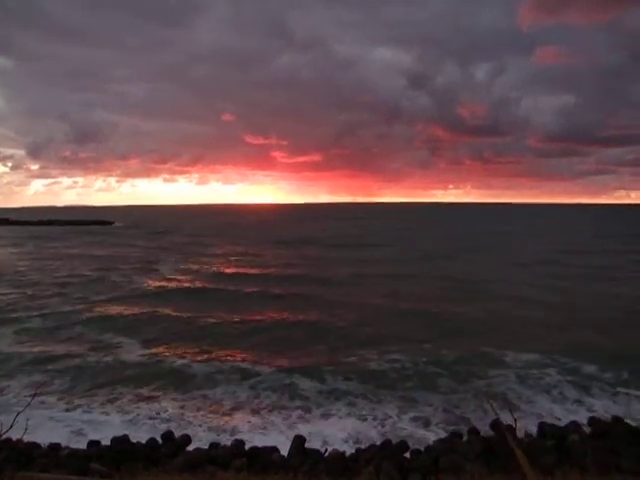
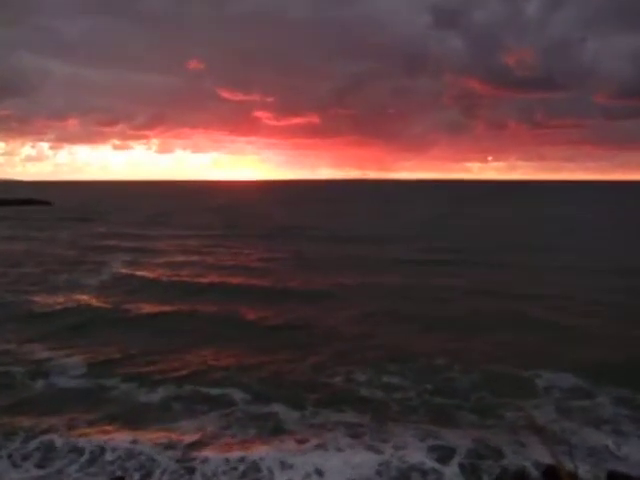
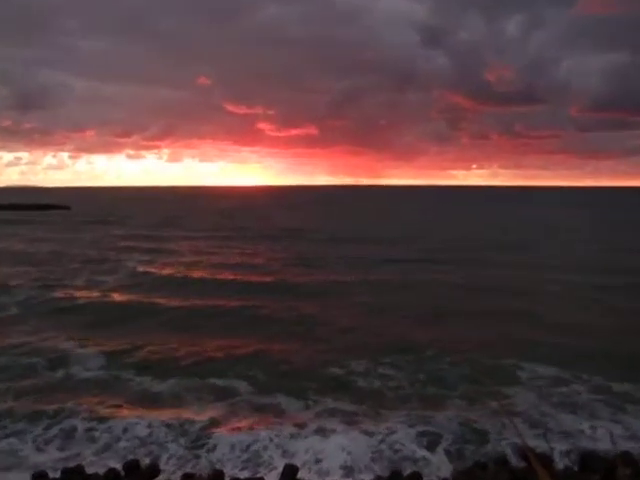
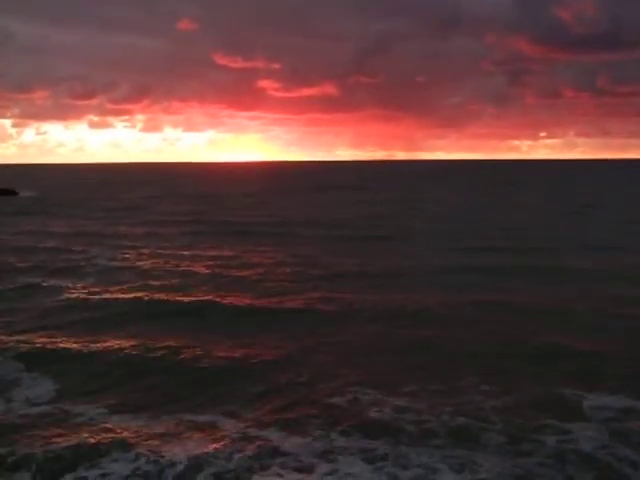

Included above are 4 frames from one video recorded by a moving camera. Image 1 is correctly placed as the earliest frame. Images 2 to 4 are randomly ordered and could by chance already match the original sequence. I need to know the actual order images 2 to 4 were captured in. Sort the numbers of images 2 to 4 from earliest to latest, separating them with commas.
3, 2, 4
